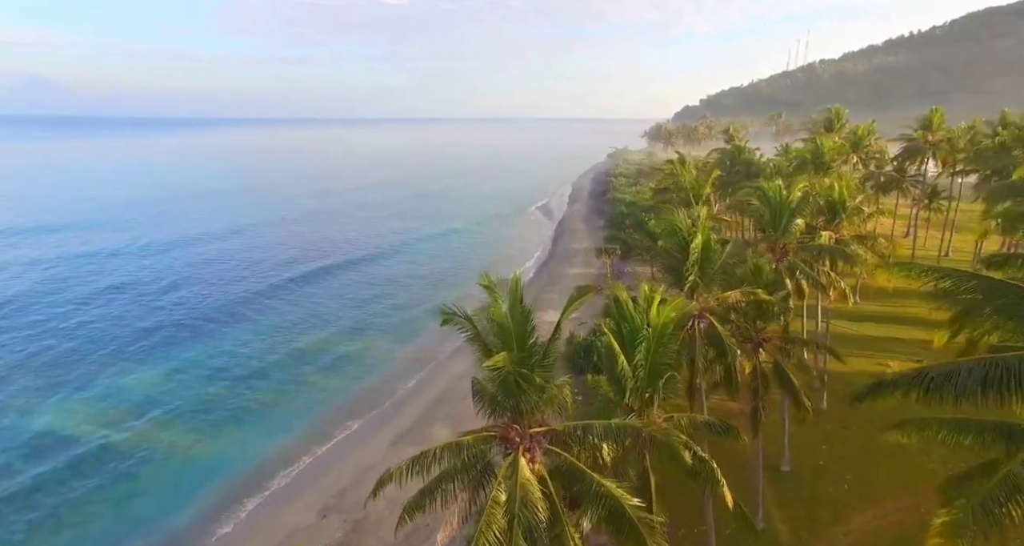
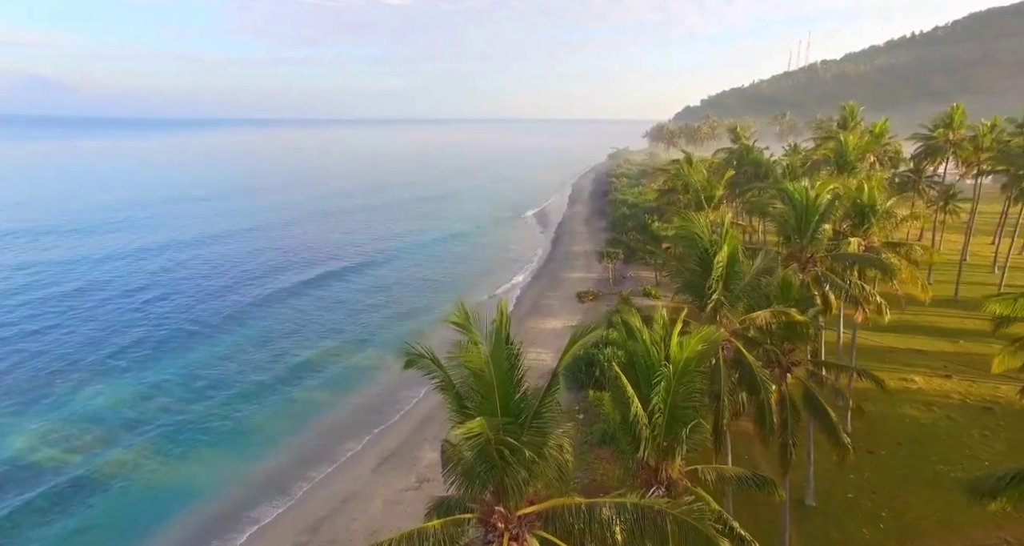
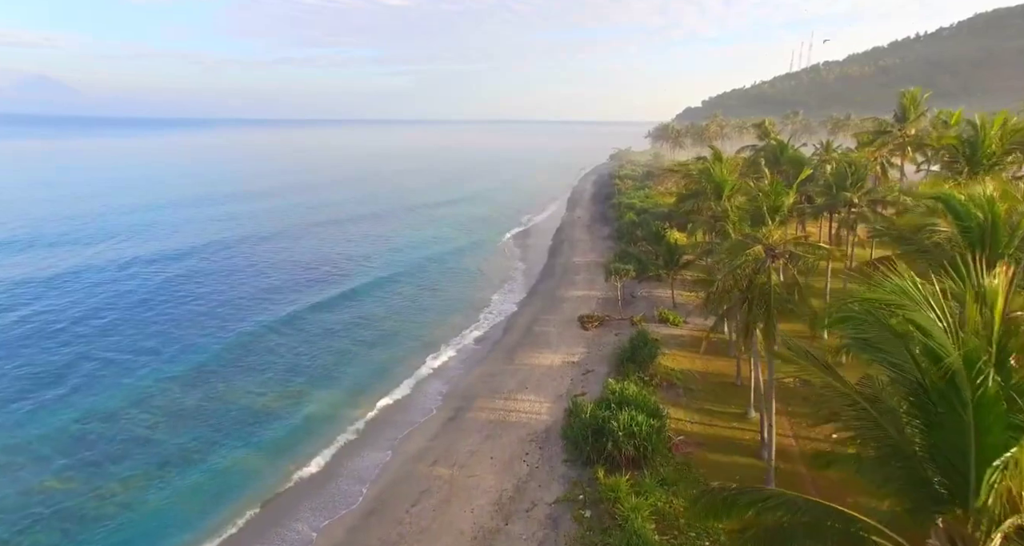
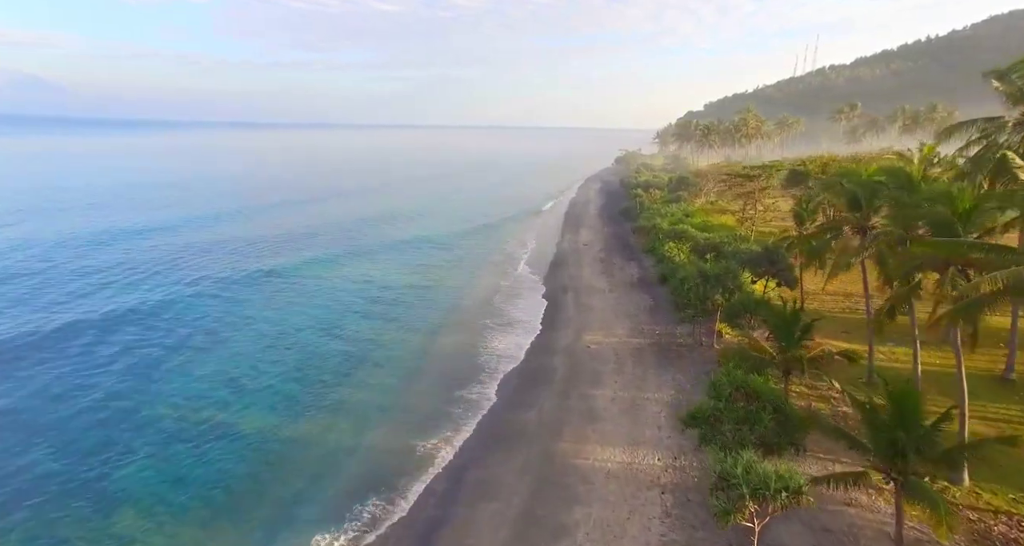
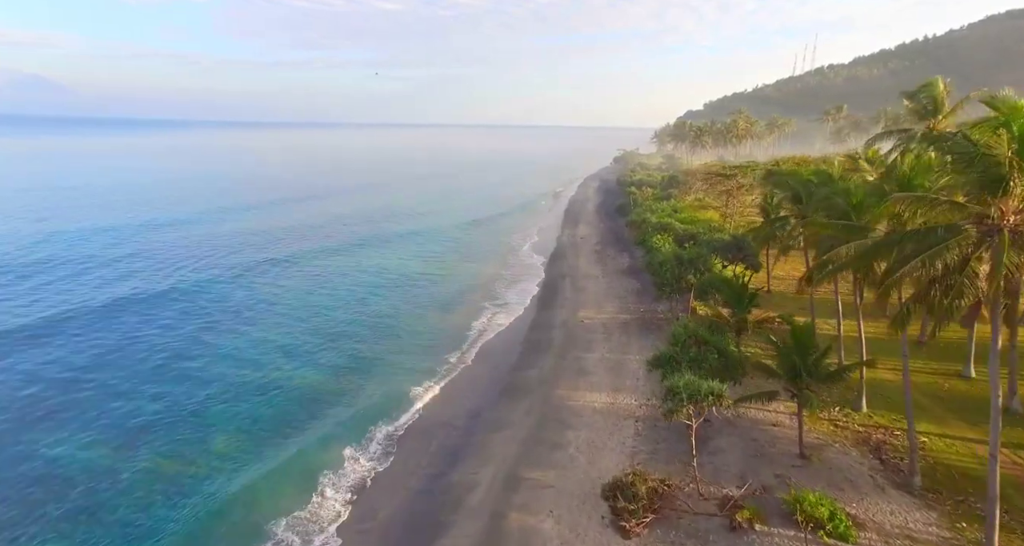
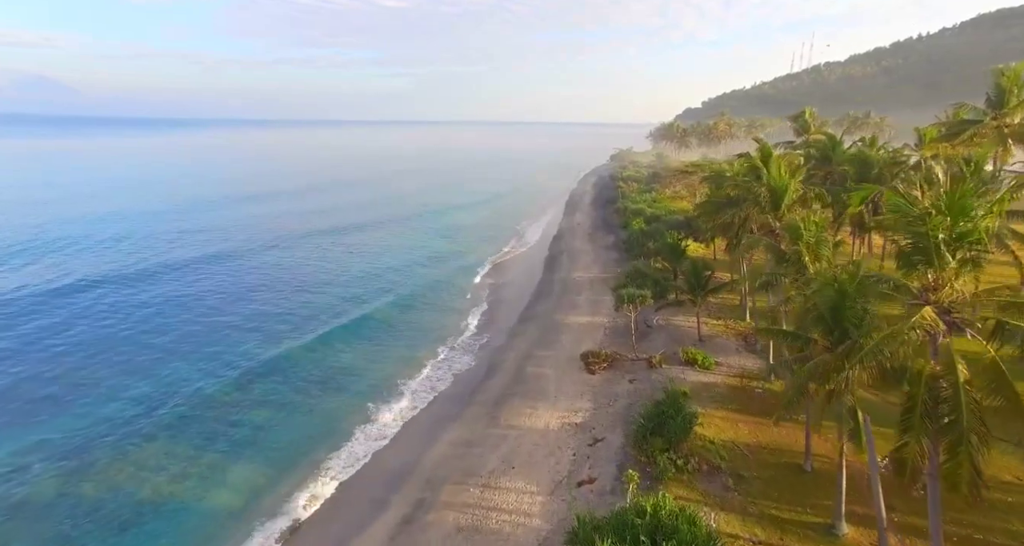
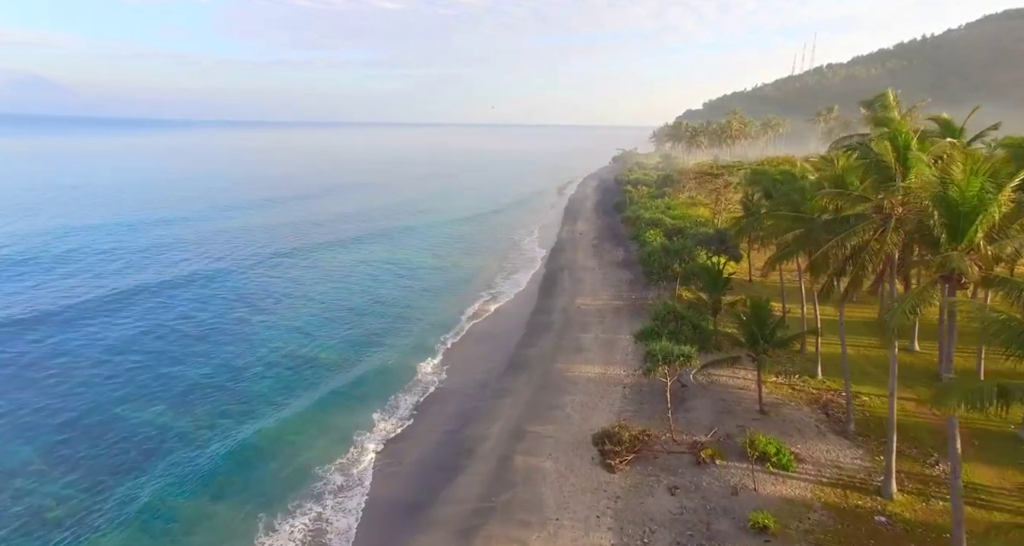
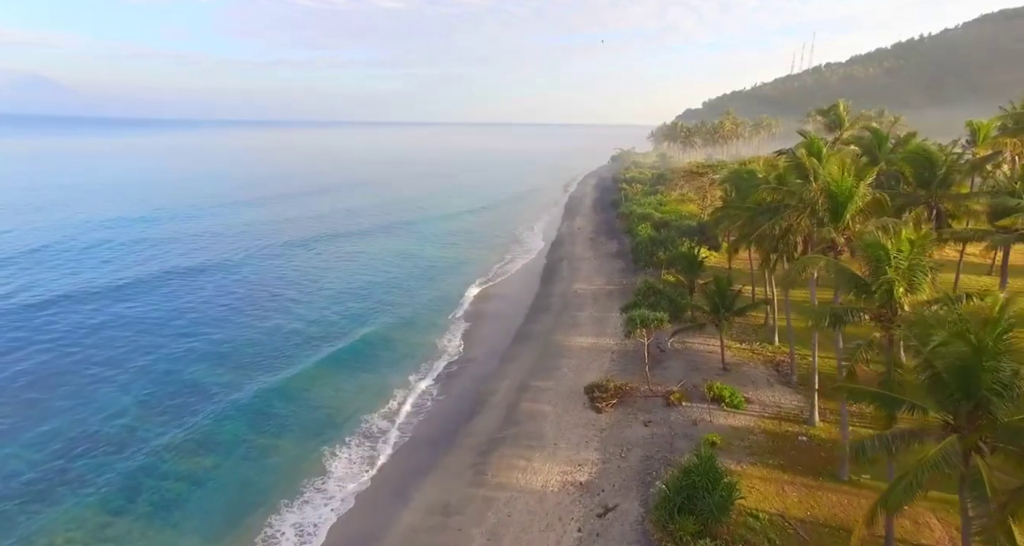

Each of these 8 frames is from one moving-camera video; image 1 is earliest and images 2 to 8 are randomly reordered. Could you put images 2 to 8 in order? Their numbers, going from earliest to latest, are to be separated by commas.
2, 3, 6, 8, 7, 5, 4
